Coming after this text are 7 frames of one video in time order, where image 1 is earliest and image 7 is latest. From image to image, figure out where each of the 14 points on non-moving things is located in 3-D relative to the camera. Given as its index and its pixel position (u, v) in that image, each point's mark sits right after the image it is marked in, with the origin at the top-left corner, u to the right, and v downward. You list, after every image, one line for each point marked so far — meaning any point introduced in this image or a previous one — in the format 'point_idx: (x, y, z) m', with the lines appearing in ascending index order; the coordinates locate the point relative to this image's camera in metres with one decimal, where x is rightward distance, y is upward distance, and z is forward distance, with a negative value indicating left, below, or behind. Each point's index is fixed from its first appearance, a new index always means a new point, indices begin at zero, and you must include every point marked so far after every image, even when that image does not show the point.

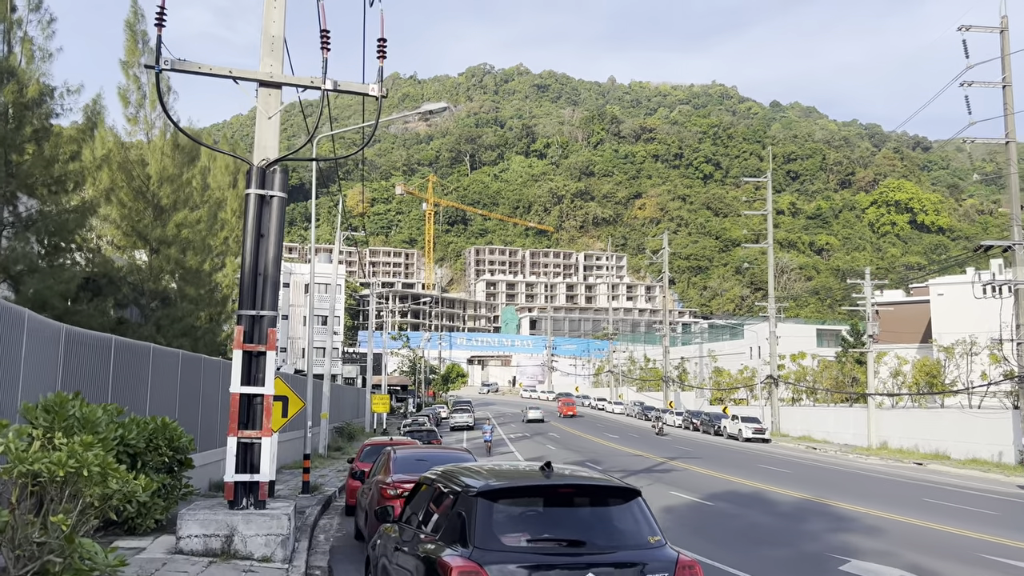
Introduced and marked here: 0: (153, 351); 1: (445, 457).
0: (-5.9, -1.1, +14.5) m
1: (-0.8, -2.0, +9.8) m
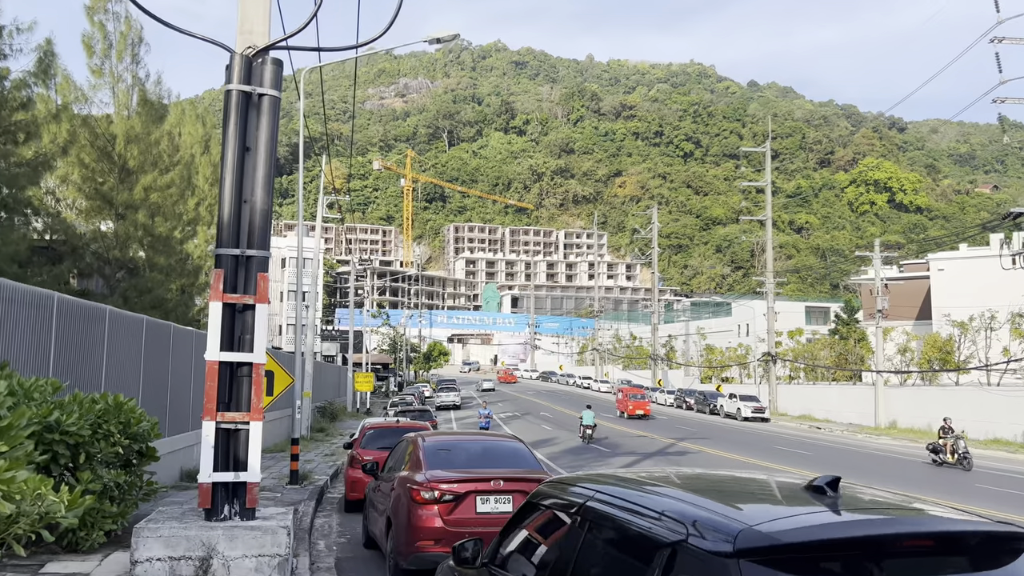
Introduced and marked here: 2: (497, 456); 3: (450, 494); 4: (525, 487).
0: (-5.5, -0.4, +12.1) m
1: (-0.2, -1.4, +7.5) m
2: (-0.1, -1.4, +7.4) m
3: (-0.5, -1.6, +6.5) m
4: (+0.1, -1.5, +6.7) m
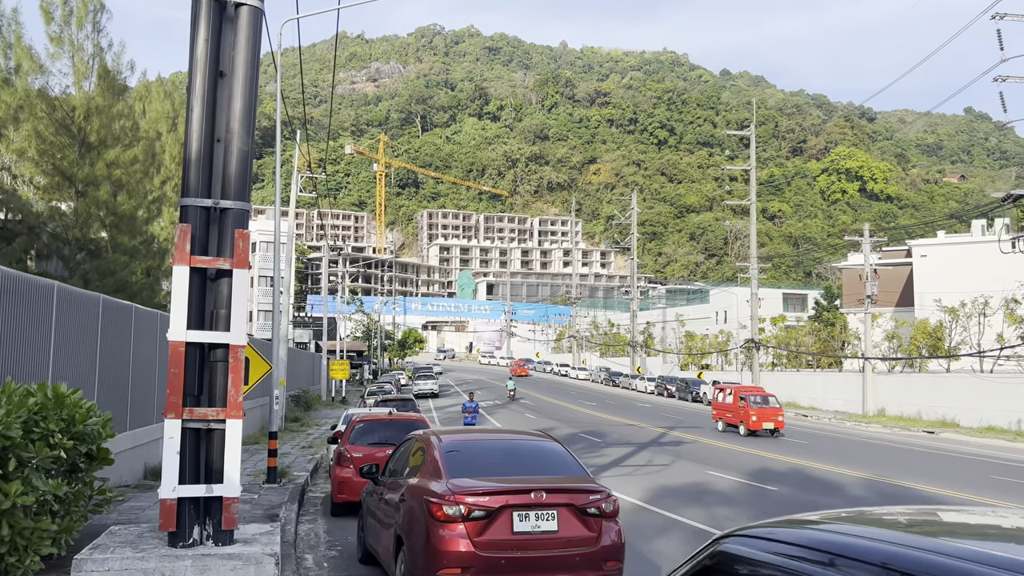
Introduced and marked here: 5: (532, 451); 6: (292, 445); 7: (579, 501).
0: (-5.4, -0.1, +10.6) m
1: (0.0, -1.2, +6.2) m
2: (+0.1, -1.2, +6.1) m
3: (-0.2, -1.3, +5.2) m
4: (+0.4, -1.3, +5.4) m
5: (+0.2, -1.2, +6.1) m
6: (-5.1, -3.6, +19.7) m
7: (+0.4, -1.3, +5.4) m
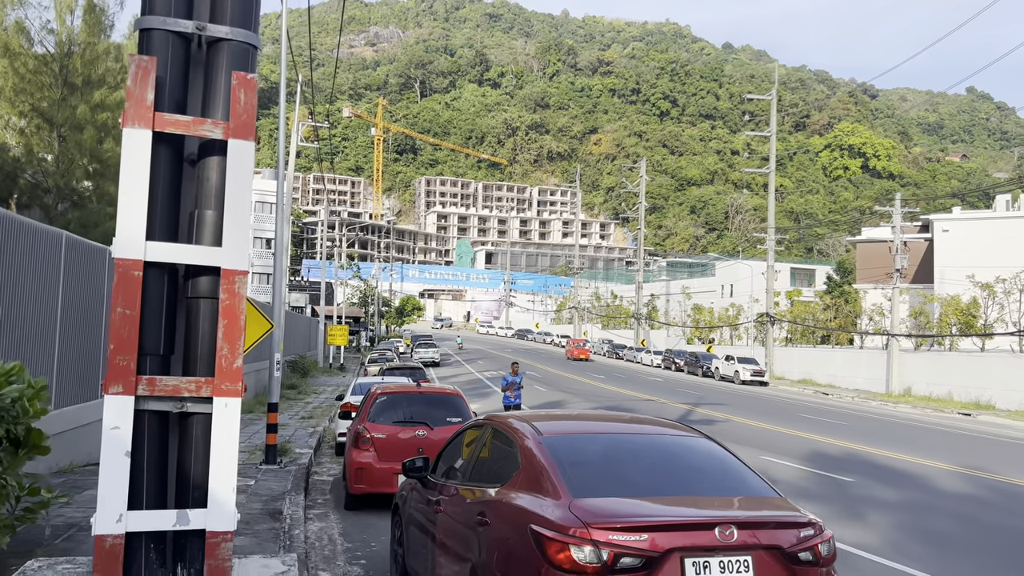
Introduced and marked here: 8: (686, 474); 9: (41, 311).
0: (-4.8, +0.6, +8.4) m
1: (+0.7, -0.8, +4.2) m
2: (+0.7, -0.8, +4.0) m
3: (+0.4, -1.0, +3.1) m
4: (+1.0, -1.0, +3.3) m
5: (+0.8, -0.8, +4.1) m
6: (-4.6, -2.6, +17.7) m
7: (+1.0, -1.0, +3.3) m
8: (+0.8, -0.8, +3.9) m
9: (-4.9, -0.2, +9.2) m
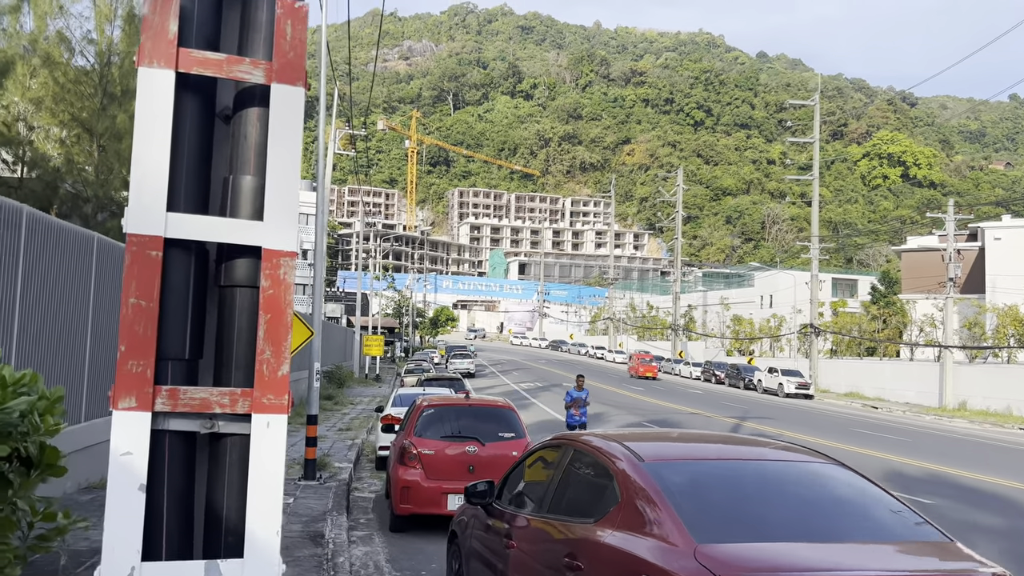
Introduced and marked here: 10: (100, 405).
0: (-4.2, +0.5, +8.0) m
1: (+1.0, -0.7, +3.4) m
2: (+1.1, -0.8, +3.3) m
3: (+0.8, -0.9, +2.4) m
4: (+1.4, -0.9, +2.6) m
5: (+1.2, -0.8, +3.3) m
6: (-3.7, -2.8, +17.1) m
7: (+1.4, -0.9, +2.6) m
8: (+1.1, -0.8, +3.2) m
9: (-4.4, -0.3, +8.7) m
10: (-4.4, -1.3, +9.2) m
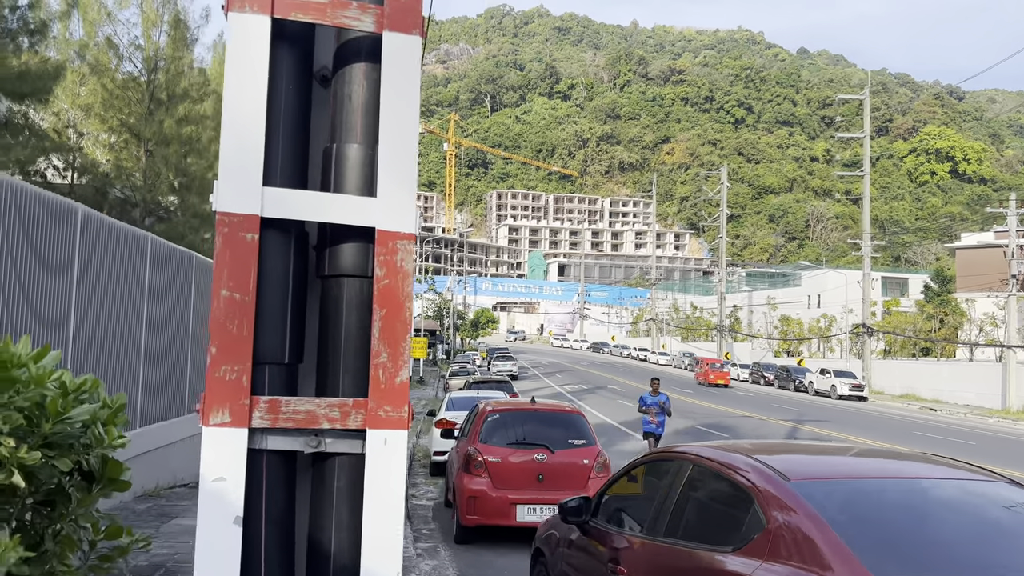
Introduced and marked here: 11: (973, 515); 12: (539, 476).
0: (-3.6, +0.5, +7.7) m
1: (+1.5, -0.7, +3.0) m
2: (+1.5, -0.7, +2.8) m
3: (+1.2, -0.9, +2.0) m
4: (+1.8, -0.9, +2.1) m
5: (+1.6, -0.7, +2.9) m
6: (-2.6, -2.8, +16.9) m
7: (+1.8, -0.9, +2.1) m
8: (+1.6, -0.8, +2.7) m
9: (-3.7, -0.3, +8.4) m
10: (-3.8, -1.3, +9.0) m
11: (+1.6, -0.8, +2.8) m
12: (+0.2, -1.6, +7.5) m
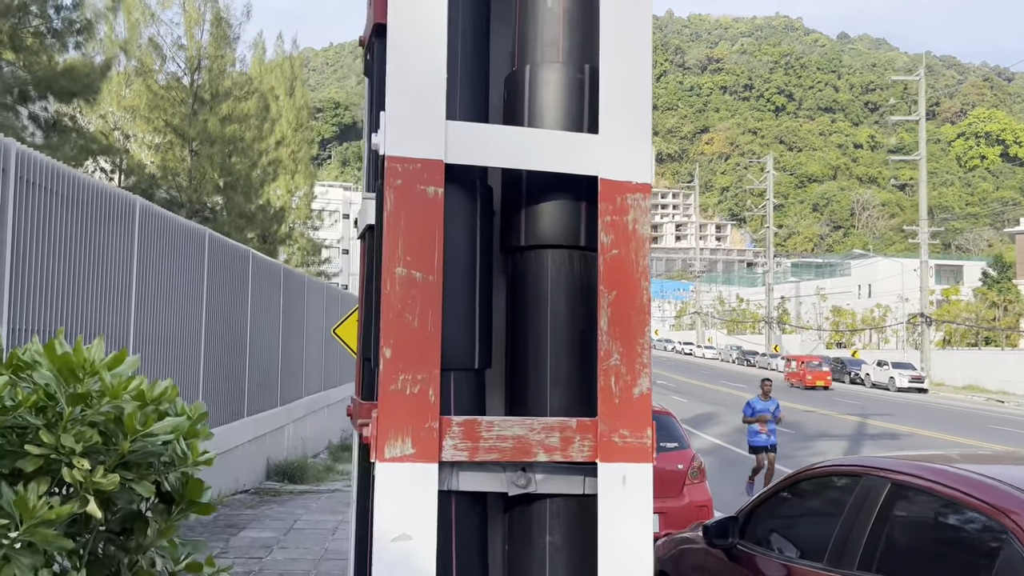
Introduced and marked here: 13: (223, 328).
0: (-2.9, +0.5, +7.3) m
1: (+2.0, -0.6, +2.4) m
2: (+2.0, -0.7, +2.2) m
3: (+1.6, -0.8, +1.4) m
4: (+2.2, -0.8, +1.5) m
5: (+2.1, -0.7, +2.2) m
6: (-1.5, -2.7, +16.4) m
7: (+2.2, -0.8, +1.5) m
8: (+2.0, -0.7, +2.1) m
9: (-3.0, -0.3, +8.0) m
10: (-3.0, -1.3, +8.6) m
11: (+2.1, -0.7, +2.2) m
12: (+1.0, -1.6, +7.0) m
13: (-3.0, -0.4, +9.0) m
